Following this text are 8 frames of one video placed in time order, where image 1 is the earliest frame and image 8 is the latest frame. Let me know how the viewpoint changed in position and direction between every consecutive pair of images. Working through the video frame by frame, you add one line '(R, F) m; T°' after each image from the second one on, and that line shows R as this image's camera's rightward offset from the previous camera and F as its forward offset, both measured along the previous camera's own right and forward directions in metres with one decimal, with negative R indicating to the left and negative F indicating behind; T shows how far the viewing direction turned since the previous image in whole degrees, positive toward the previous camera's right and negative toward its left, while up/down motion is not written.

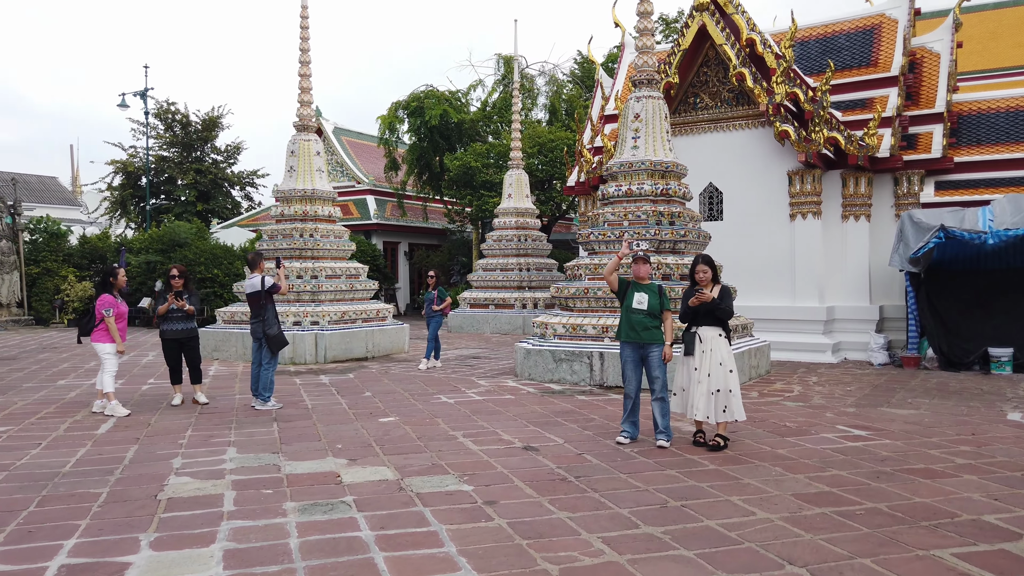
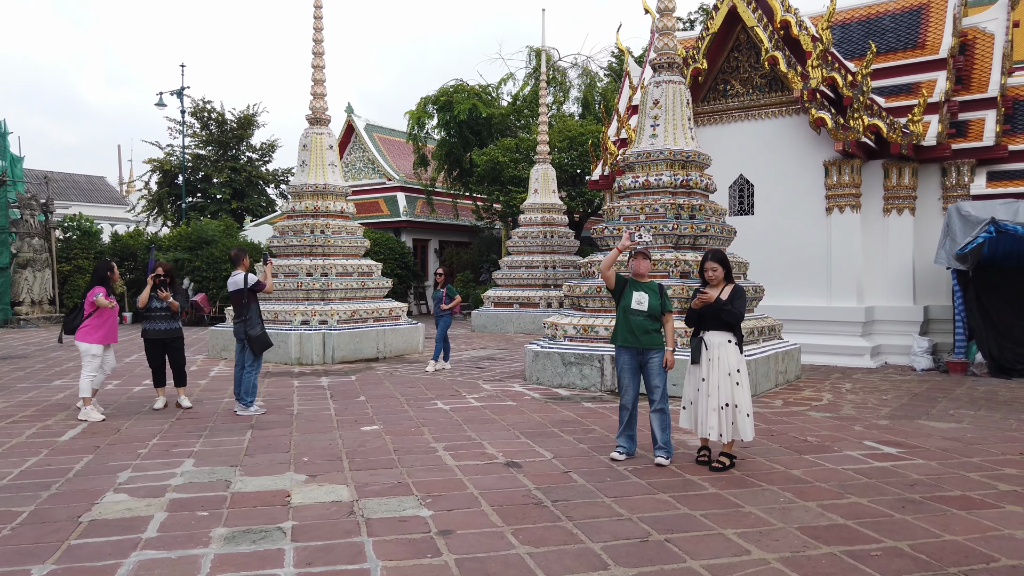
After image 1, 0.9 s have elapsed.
(+0.4, +0.5) m; -3°
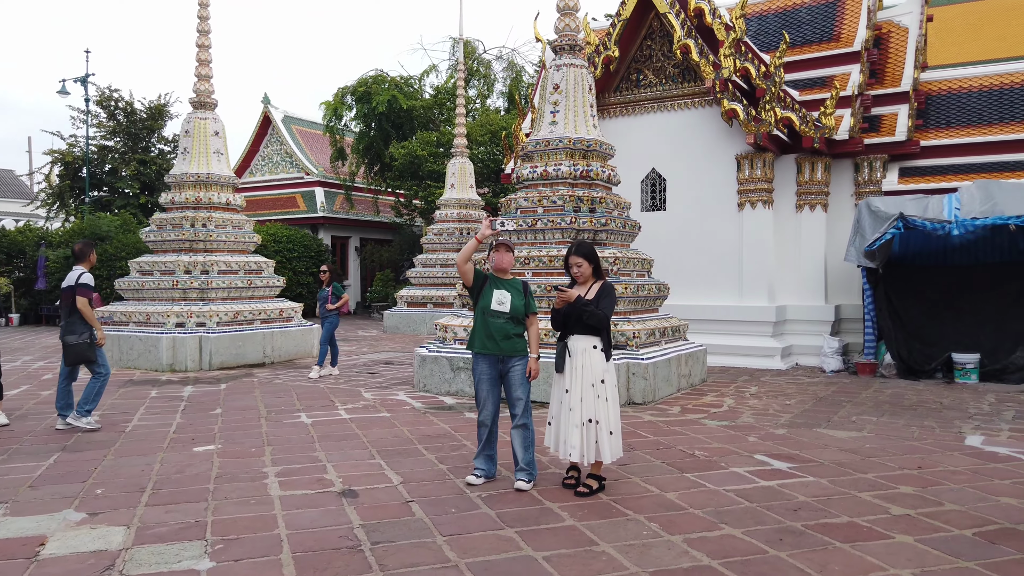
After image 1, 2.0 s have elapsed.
(+0.6, +0.7) m; +4°
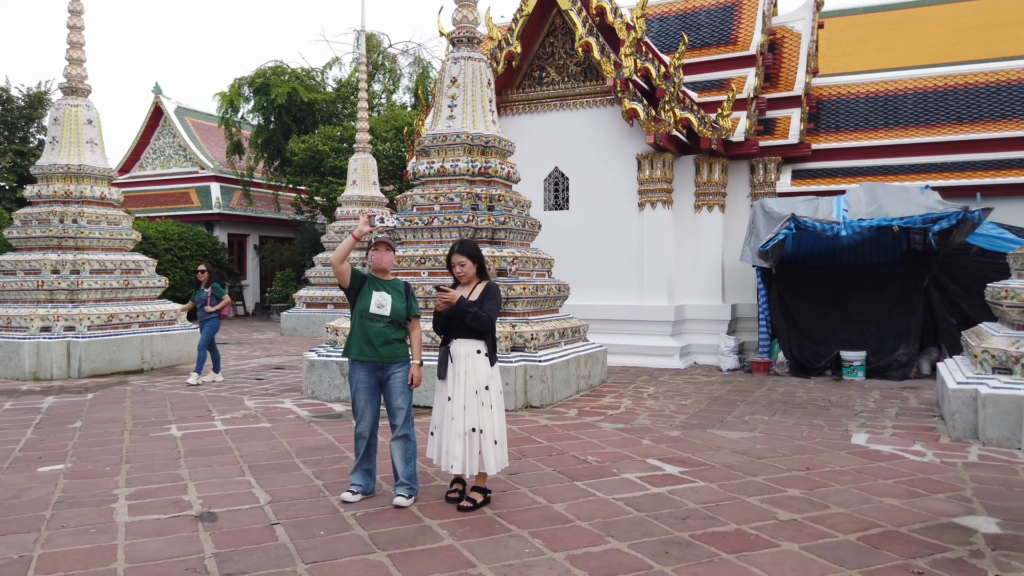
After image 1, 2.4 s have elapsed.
(+0.2, +0.3) m; +7°
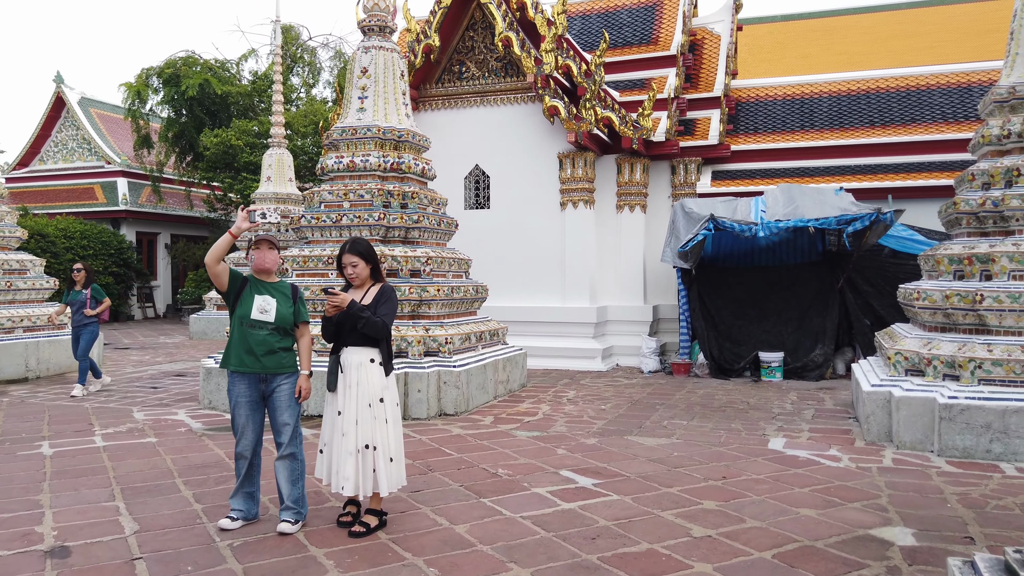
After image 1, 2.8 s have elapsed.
(+0.2, +0.3) m; +5°
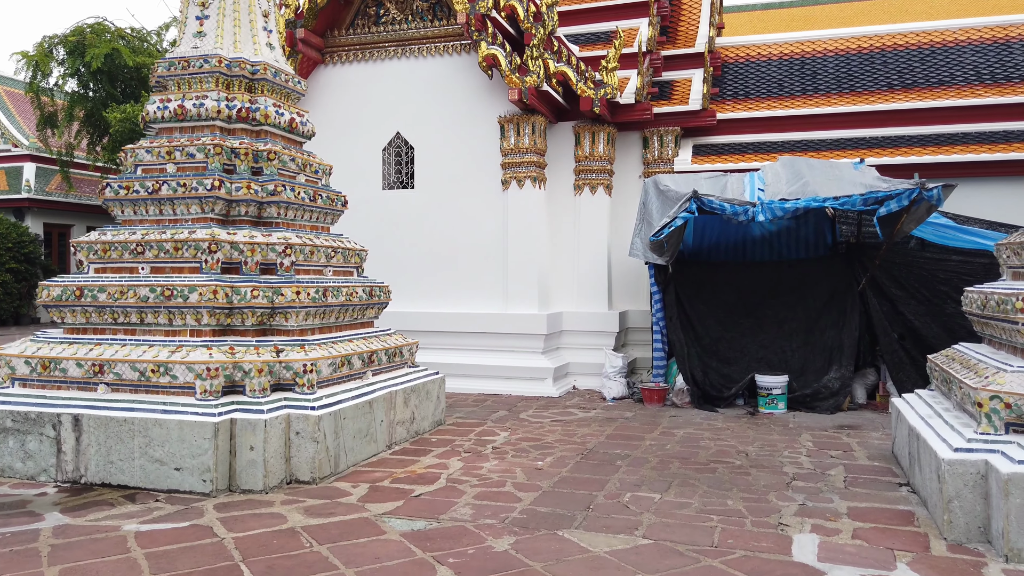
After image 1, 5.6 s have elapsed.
(+0.5, +2.2) m; +2°
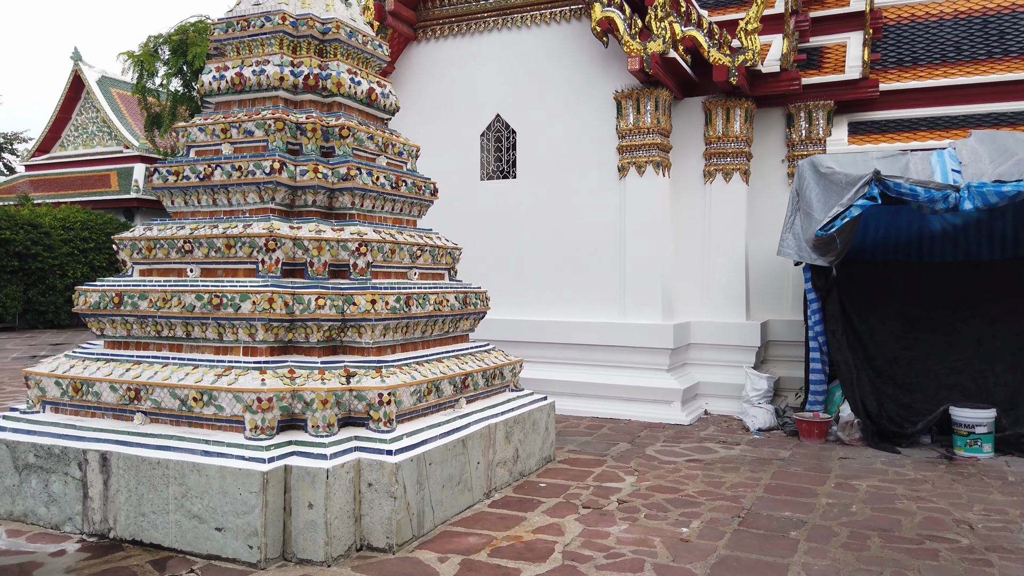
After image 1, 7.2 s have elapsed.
(-0.2, +1.1) m; -7°
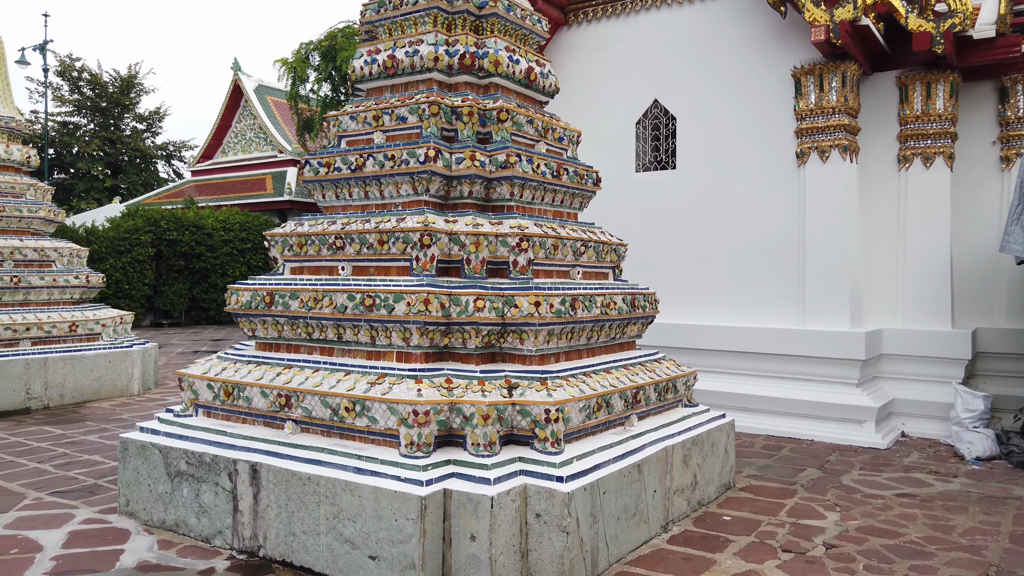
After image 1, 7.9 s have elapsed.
(-0.2, +0.5) m; -10°
